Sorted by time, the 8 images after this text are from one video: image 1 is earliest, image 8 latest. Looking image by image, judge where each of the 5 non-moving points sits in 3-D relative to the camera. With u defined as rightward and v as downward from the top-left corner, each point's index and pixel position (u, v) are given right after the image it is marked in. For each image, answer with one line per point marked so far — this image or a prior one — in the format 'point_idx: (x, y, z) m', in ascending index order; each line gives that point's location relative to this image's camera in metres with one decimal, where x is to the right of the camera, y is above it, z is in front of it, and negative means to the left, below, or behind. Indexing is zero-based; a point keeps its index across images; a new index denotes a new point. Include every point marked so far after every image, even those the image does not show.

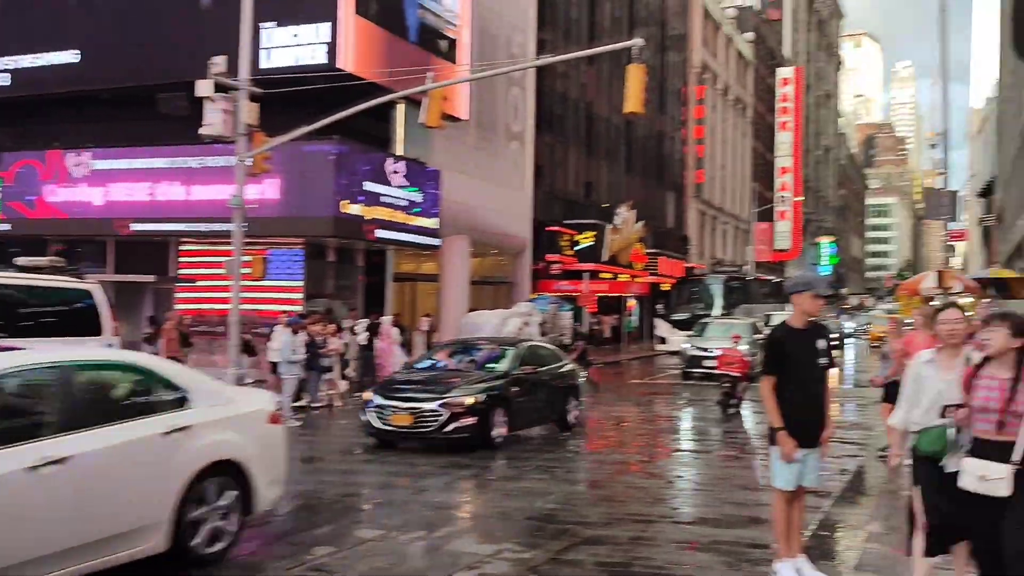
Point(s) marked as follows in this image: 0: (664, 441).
0: (+2.4, -2.6, +15.1) m
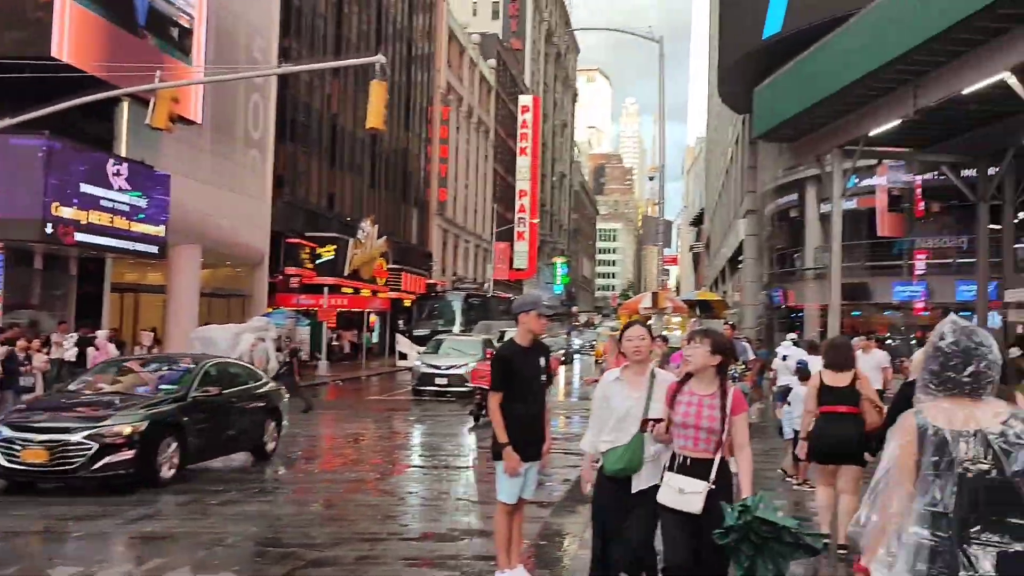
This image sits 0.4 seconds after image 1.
0: (-2.0, -2.8, +15.1) m
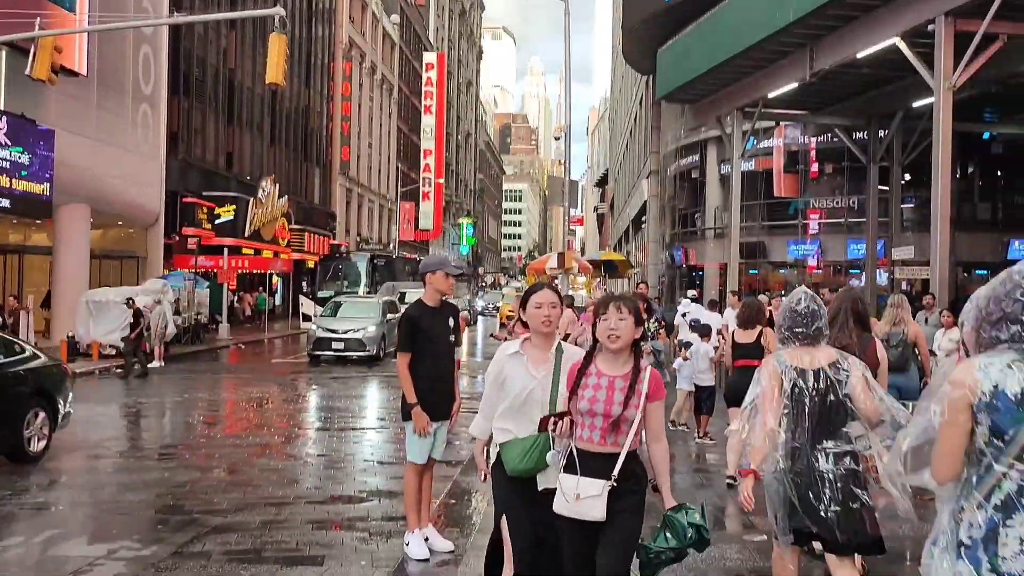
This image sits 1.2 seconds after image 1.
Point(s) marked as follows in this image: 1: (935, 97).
0: (-3.5, -2.2, +14.9) m
1: (+6.9, +3.1, +14.7) m
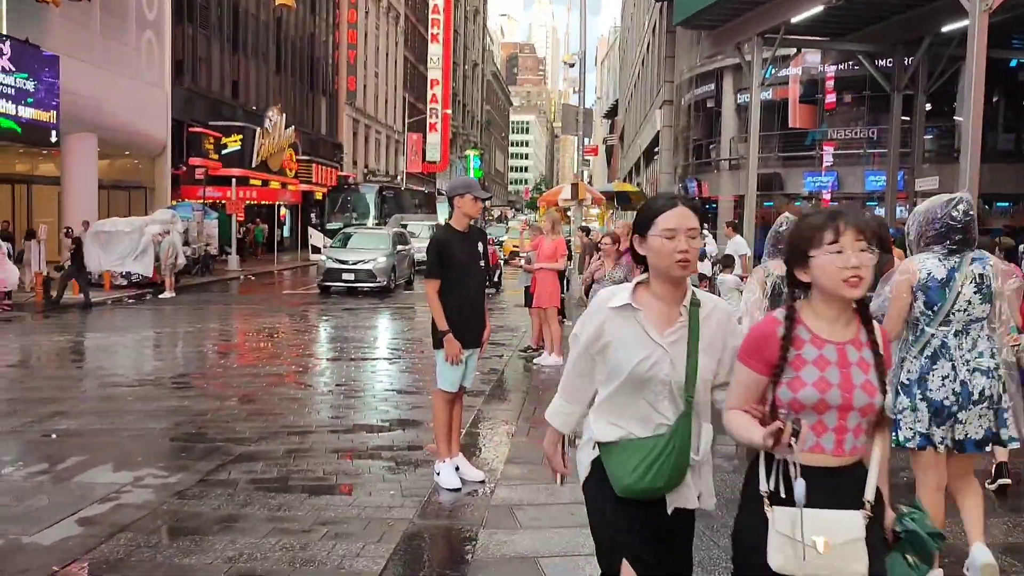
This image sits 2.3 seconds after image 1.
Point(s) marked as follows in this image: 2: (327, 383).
0: (-3.2, -1.0, +14.8) m
1: (+7.2, +4.2, +14.2) m
2: (-2.2, -1.1, +10.8) m
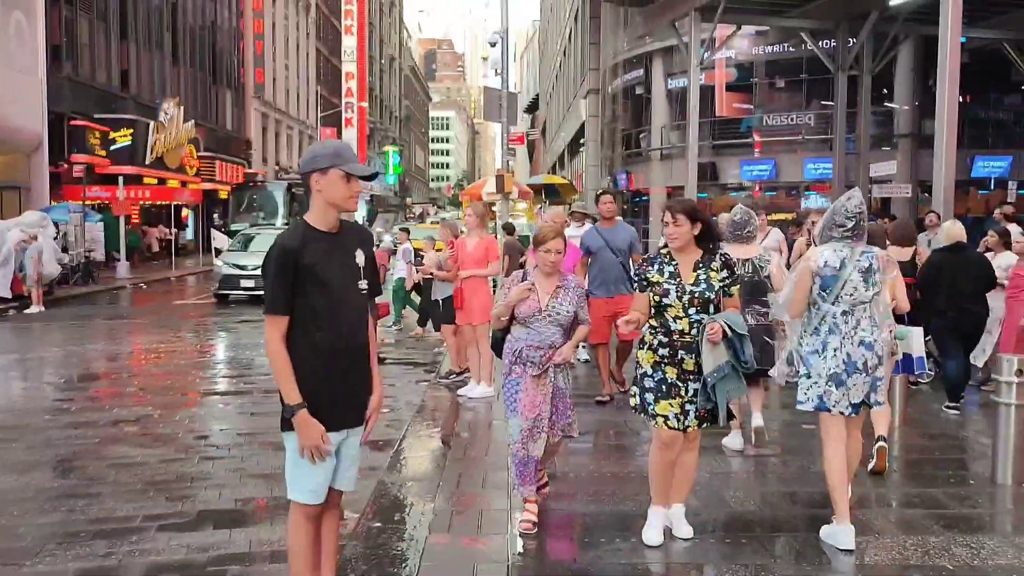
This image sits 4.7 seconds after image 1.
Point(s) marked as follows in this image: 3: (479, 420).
0: (-4.3, -1.2, +12.2) m
1: (+6.0, +4.3, +12.4) m
2: (-3.0, -1.3, +8.3) m
3: (-0.3, -1.2, +8.1) m
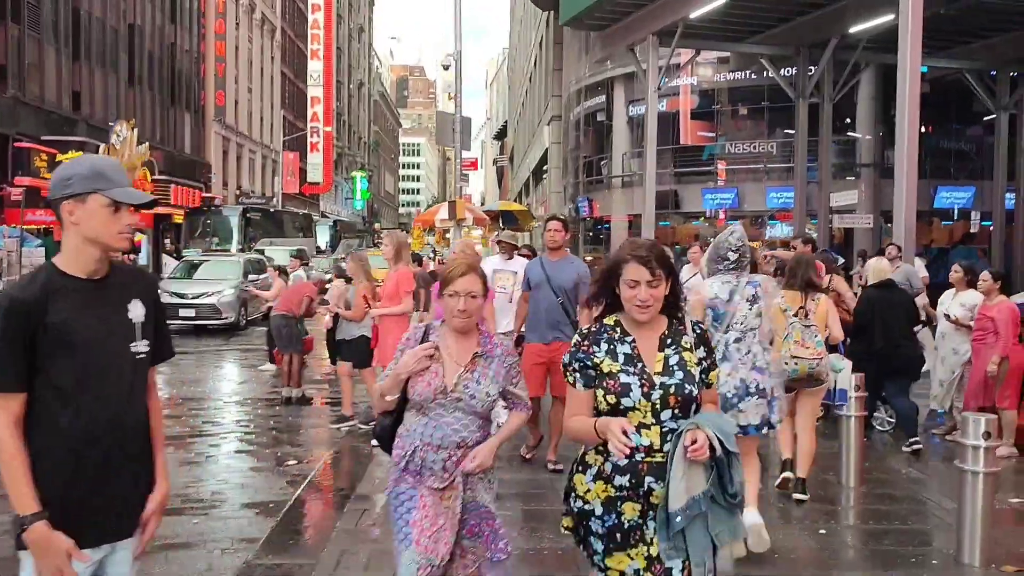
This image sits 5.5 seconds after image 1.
0: (-5.1, -1.6, +11.2) m
1: (+5.2, +3.8, +11.9) m
2: (-3.6, -1.6, +7.3) m
3: (-1.0, -1.5, +7.2) m
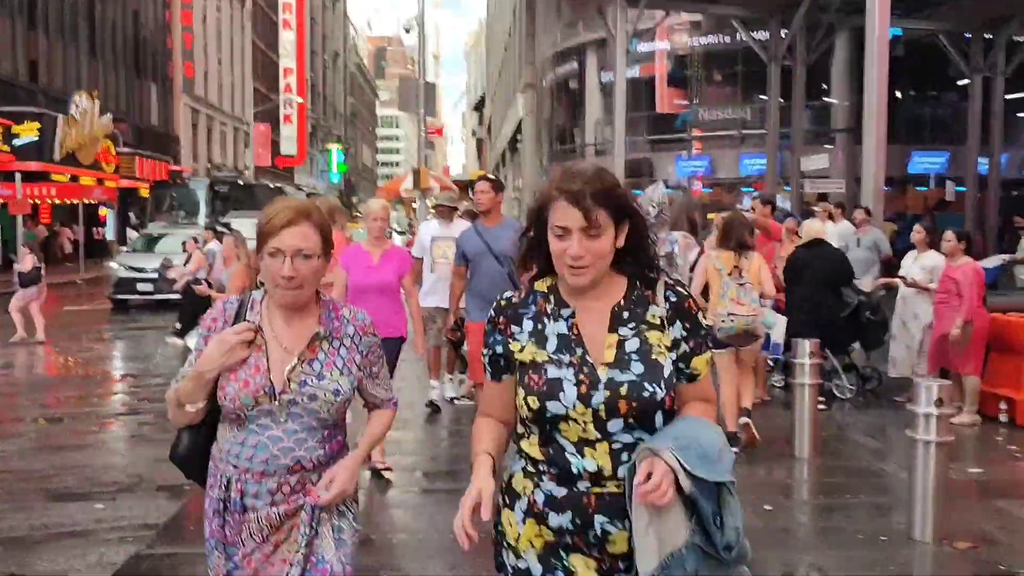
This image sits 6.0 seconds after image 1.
0: (-5.7, -1.3, +10.6) m
1: (+4.6, +4.2, +11.4) m
2: (-4.1, -1.4, +6.8) m
3: (-1.4, -1.3, +6.7) m
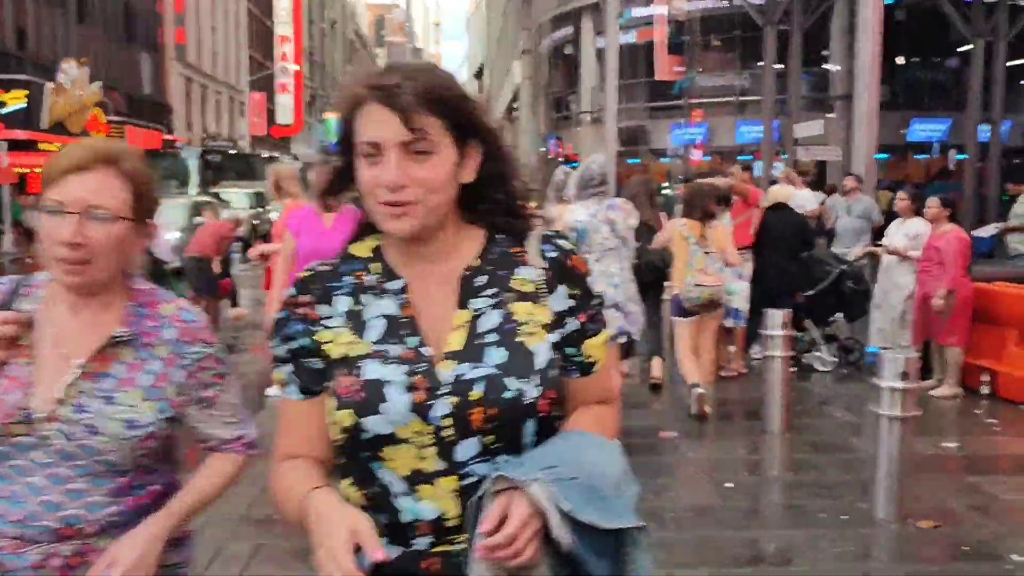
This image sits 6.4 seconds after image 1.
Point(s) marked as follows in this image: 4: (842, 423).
0: (-5.9, -1.0, +10.4) m
1: (+4.3, +4.6, +11.0) m
2: (-4.4, -1.2, +6.6) m
3: (-1.7, -1.0, +6.5) m
4: (+2.3, -1.0, +6.4) m
